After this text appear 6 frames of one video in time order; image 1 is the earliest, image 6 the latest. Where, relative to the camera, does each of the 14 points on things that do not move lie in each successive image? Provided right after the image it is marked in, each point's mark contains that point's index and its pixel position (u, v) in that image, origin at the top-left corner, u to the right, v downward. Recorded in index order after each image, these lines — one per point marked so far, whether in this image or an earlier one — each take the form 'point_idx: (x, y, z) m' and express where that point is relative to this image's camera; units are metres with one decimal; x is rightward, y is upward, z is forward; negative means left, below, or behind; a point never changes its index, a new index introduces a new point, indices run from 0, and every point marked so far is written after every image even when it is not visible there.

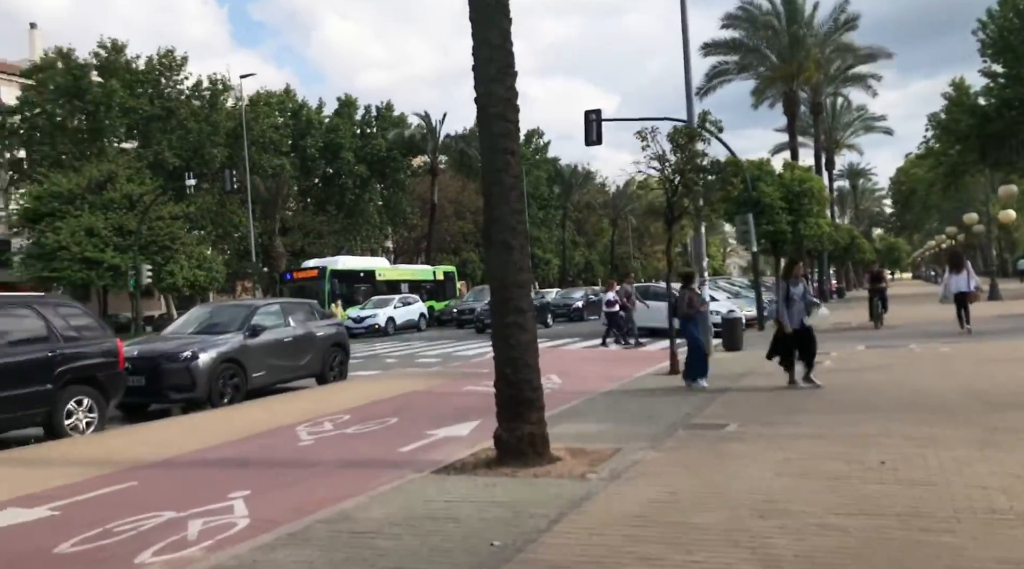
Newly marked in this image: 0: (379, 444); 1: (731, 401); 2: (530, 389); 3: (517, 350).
0: (-1.4, -1.7, +10.0) m
1: (+2.7, -1.5, +11.3) m
2: (+0.2, -1.0, +8.5) m
3: (+0.1, -0.6, +8.5) m
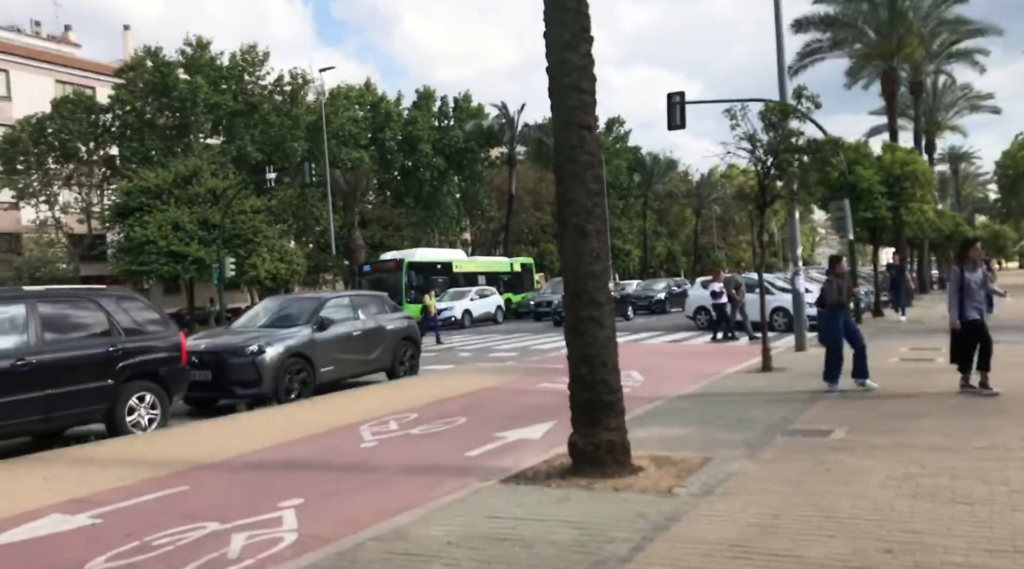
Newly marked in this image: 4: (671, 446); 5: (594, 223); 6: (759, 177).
0: (-0.7, -1.6, +9.3) m
1: (+3.5, -1.4, +10.2) m
2: (+0.8, -0.9, +7.7) m
3: (+0.7, -0.5, +7.7) m
4: (+1.5, -1.5, +8.7) m
5: (+0.7, +0.5, +7.7) m
6: (+4.1, +1.8, +15.1) m
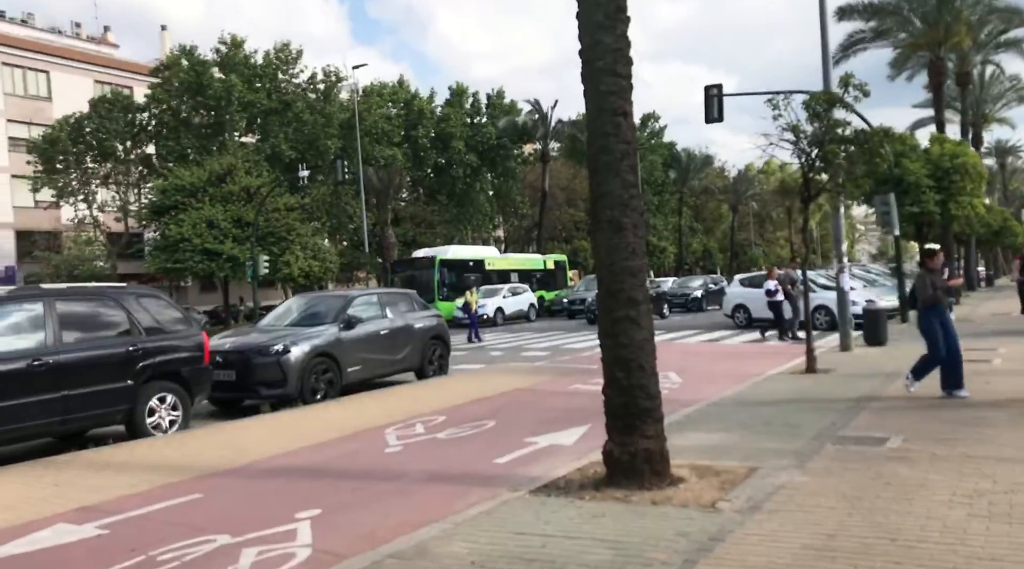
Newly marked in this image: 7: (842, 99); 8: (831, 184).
0: (-0.4, -1.6, +8.9) m
1: (+3.9, -1.3, +9.6) m
2: (+1.0, -0.9, +7.2) m
3: (+0.9, -0.5, +7.2) m
4: (+1.8, -1.5, +8.1) m
5: (+0.9, +0.5, +7.2) m
6: (+4.6, +1.8, +14.4) m
7: (+5.2, +2.9, +14.4) m
8: (+5.0, +1.6, +14.3) m
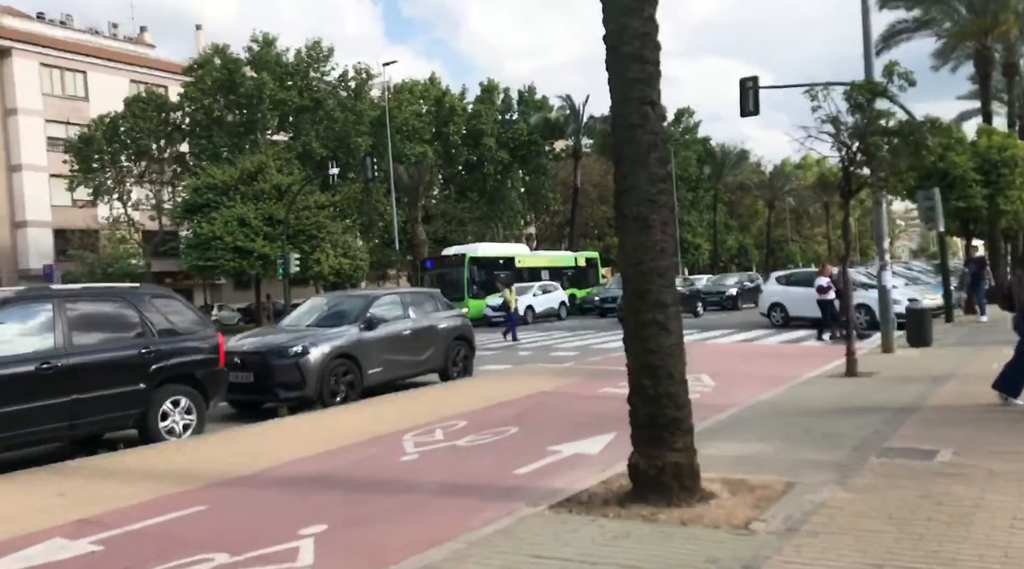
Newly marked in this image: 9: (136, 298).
0: (-0.2, -1.6, +8.4) m
1: (+4.1, -1.3, +9.0) m
2: (+1.2, -0.9, +6.7) m
3: (+1.1, -0.5, +6.7) m
4: (+1.9, -1.5, +7.6) m
5: (+1.1, +0.5, +6.8) m
6: (+5.0, +1.8, +13.8) m
7: (+5.6, +2.9, +13.8) m
8: (+5.4, +1.6, +13.7) m
9: (-4.2, -0.1, +10.3) m
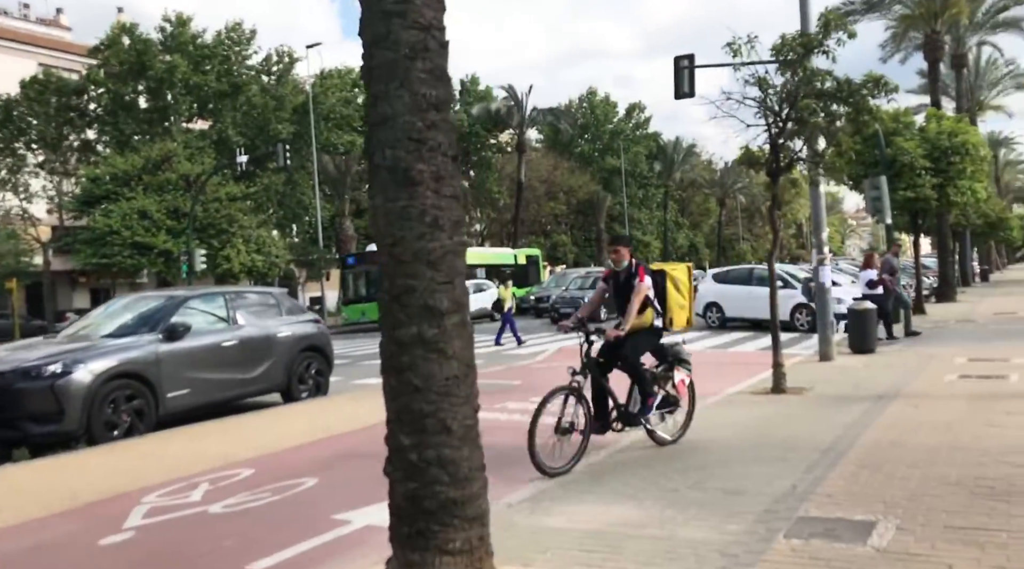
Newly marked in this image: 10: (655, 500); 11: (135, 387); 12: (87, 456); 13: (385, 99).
0: (-1.7, -1.6, +5.7) m
1: (+2.5, -1.3, +6.5) m
2: (-0.3, -0.9, +4.0) m
3: (-0.4, -0.5, +4.1) m
4: (+0.4, -1.5, +5.0) m
5: (-0.4, +0.6, +4.1) m
6: (+3.2, +1.8, +11.3) m
7: (+3.8, +3.0, +11.3) m
8: (+3.6, +1.6, +11.2) m
9: (-5.8, -0.1, +7.4) m
10: (+0.9, -1.4, +6.2) m
11: (-3.9, -1.1, +9.7) m
12: (-3.9, -1.6, +8.4) m
13: (-0.6, +0.8, +4.1) m
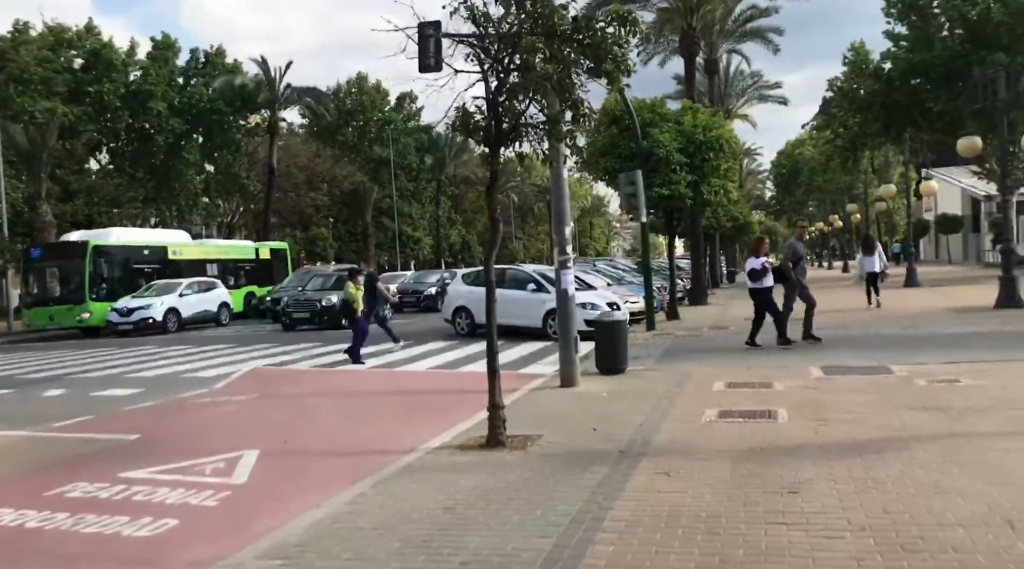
0: (-3.7, -1.7, +1.5) m
1: (+0.3, -1.4, +3.2) m
2: (-1.9, -1.0, +0.2) m
3: (-2.0, -0.6, +0.2) m
4: (-1.4, -1.6, +1.3) m
5: (-2.0, +0.4, +0.2) m
6: (-0.2, +1.7, +8.1) m
7: (+0.4, +2.8, +8.2) m
8: (+0.2, +1.5, +8.1) m
9: (-8.1, -0.2, +2.1) m
10: (-1.2, -1.6, +2.6) m
11: (-6.8, -1.1, +4.8) m
12: (-6.4, -1.6, +3.5) m
13: (-2.2, +0.7, +0.2) m
